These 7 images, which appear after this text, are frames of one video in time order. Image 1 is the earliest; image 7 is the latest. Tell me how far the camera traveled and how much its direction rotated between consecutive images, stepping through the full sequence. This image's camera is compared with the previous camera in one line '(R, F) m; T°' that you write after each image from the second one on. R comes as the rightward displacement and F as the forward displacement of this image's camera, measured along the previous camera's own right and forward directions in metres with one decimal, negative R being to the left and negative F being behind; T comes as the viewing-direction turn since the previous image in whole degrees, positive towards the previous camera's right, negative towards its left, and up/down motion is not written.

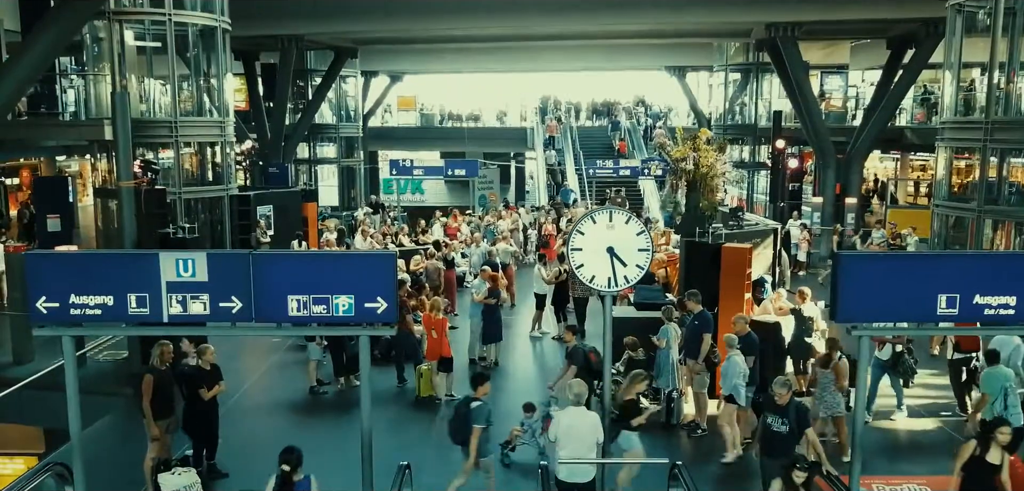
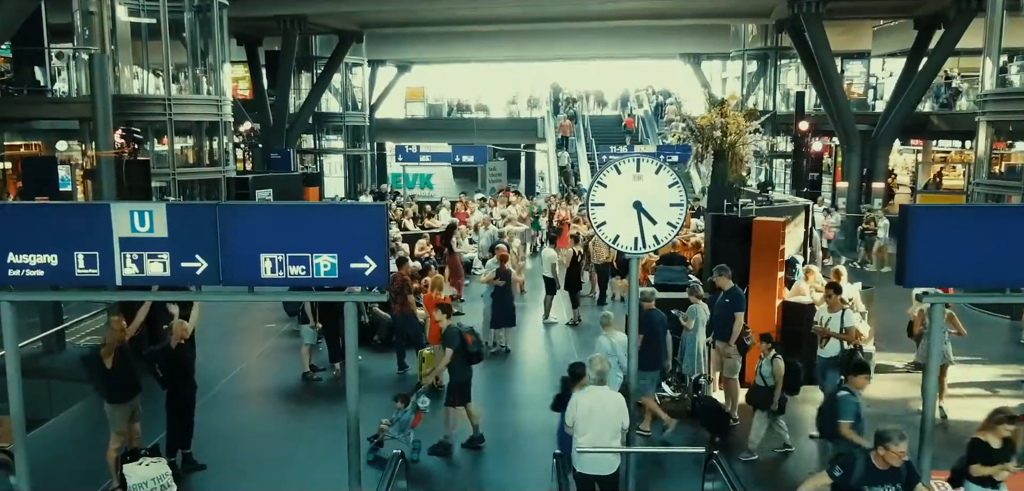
(0.0, +1.0) m; -1°
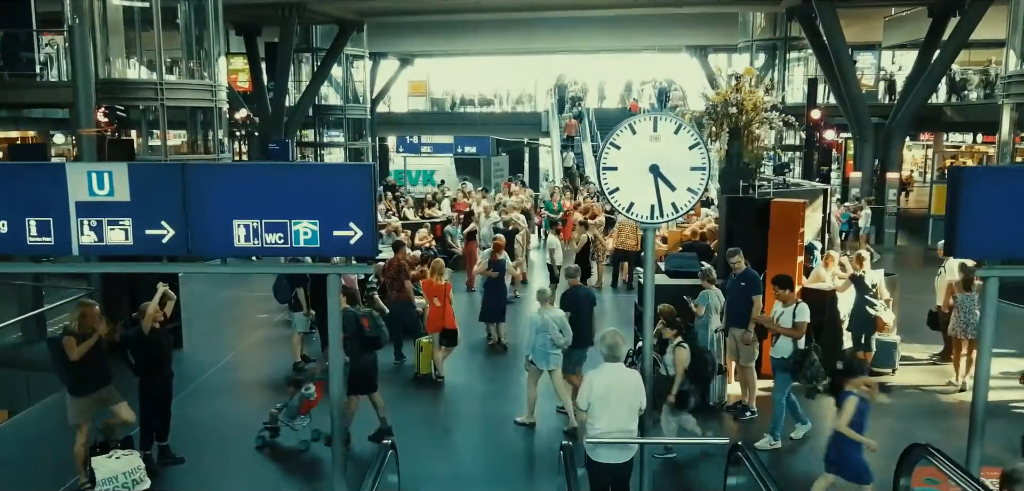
(0.0, +0.6) m; 0°
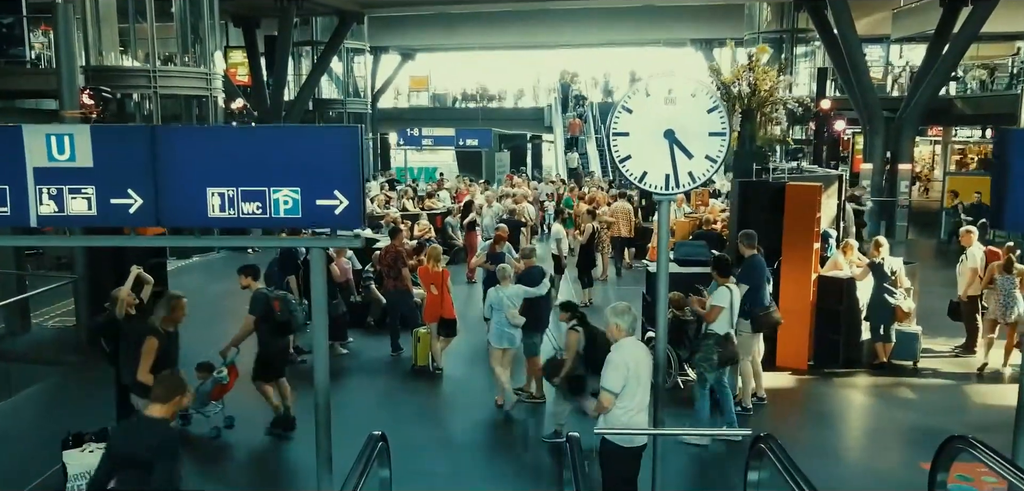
(0.0, +0.5) m; 0°
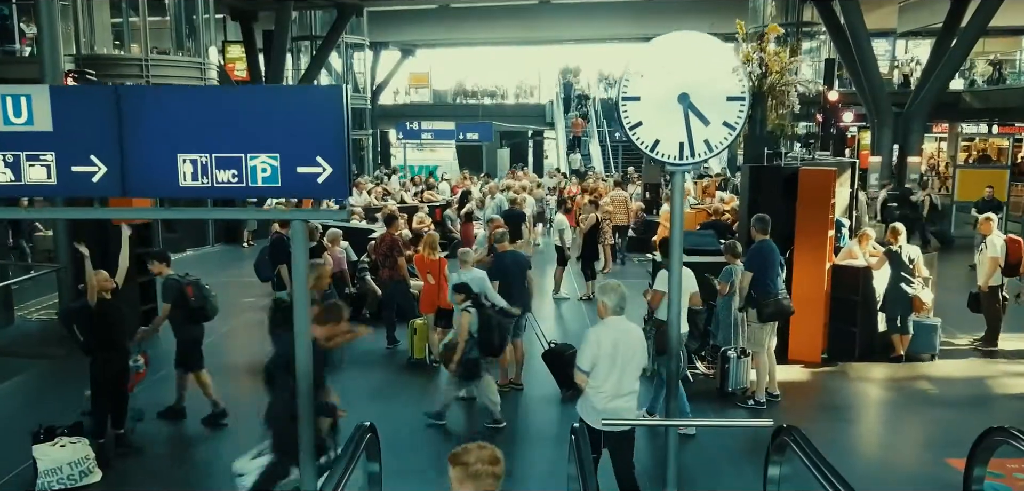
(0.0, +0.4) m; 0°
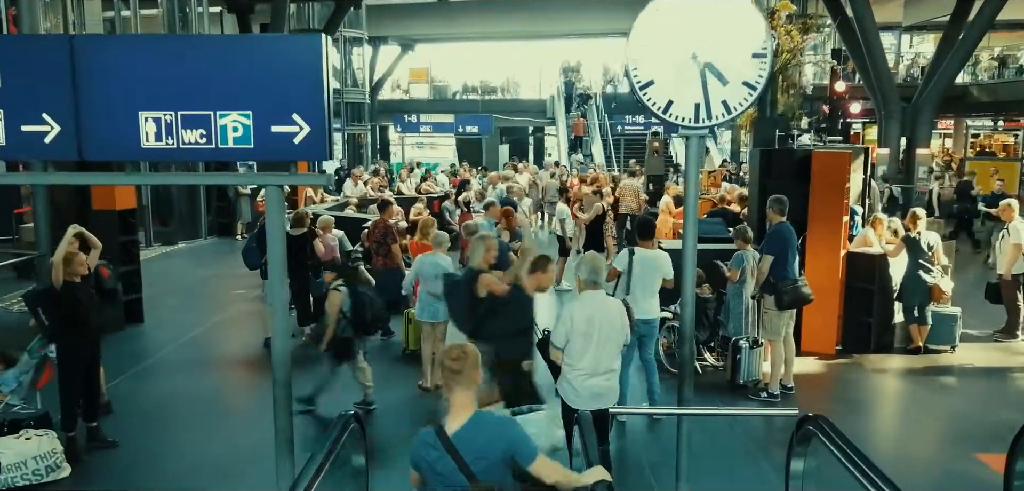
(0.0, +0.4) m; 0°
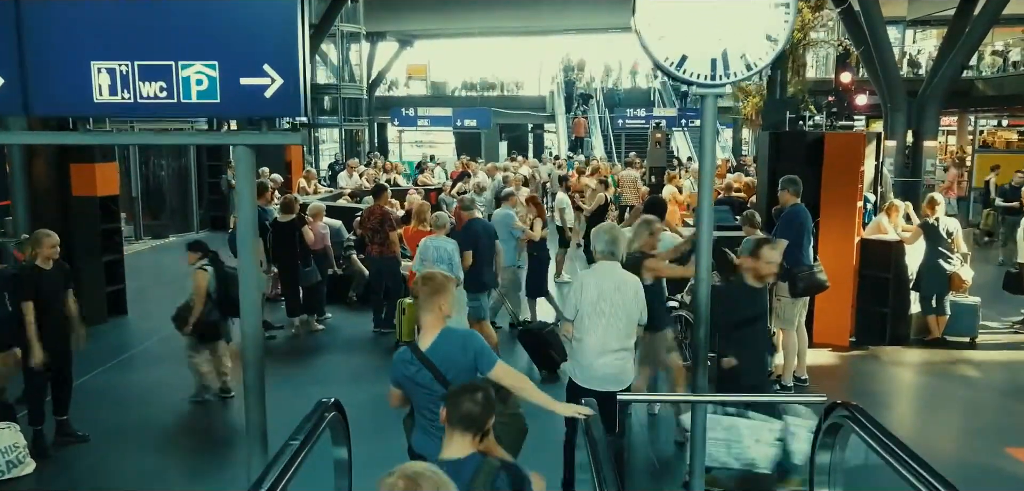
(0.0, +0.4) m; 0°
